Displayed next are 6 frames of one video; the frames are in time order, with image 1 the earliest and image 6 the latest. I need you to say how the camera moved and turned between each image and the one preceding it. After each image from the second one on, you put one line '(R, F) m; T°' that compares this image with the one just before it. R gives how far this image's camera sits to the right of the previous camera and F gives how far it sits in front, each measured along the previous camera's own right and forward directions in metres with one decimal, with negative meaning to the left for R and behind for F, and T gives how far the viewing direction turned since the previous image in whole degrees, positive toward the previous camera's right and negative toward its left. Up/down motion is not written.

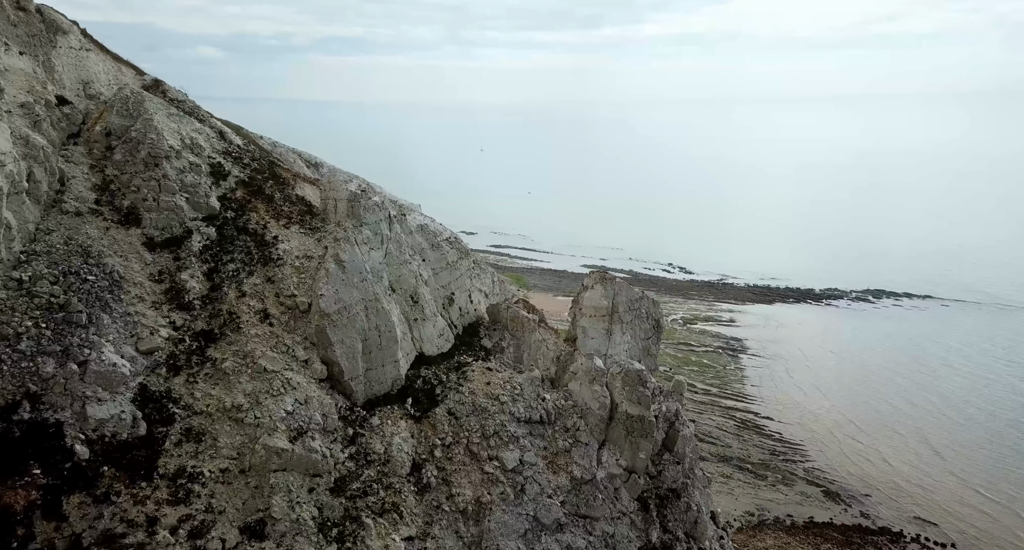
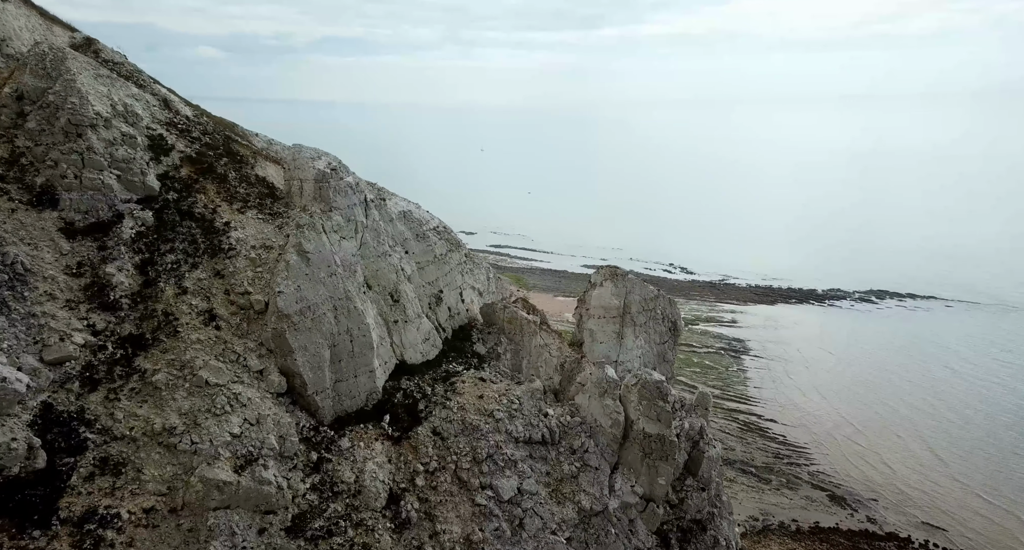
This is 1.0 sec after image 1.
(+0.1, +4.0) m; 0°
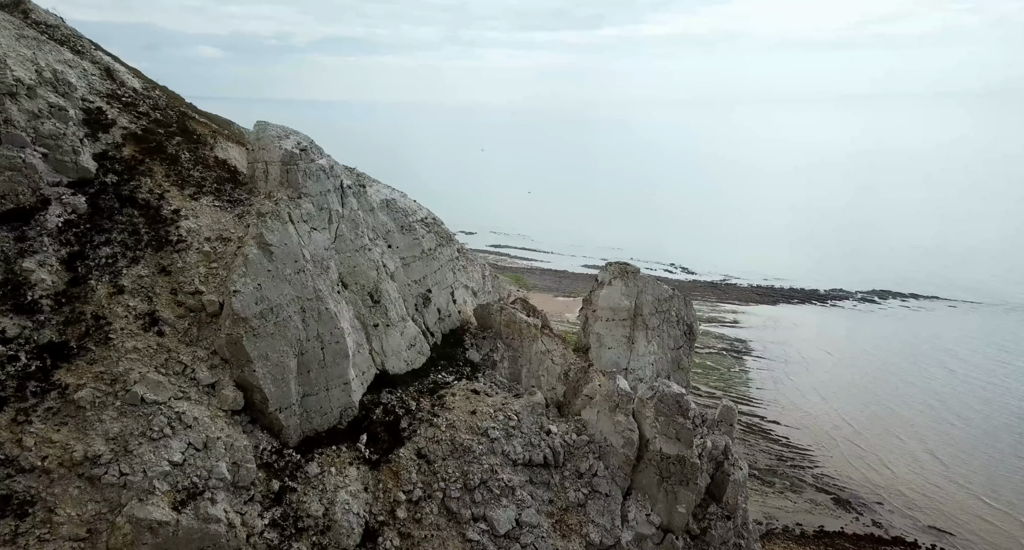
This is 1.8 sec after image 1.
(+0.1, +3.0) m; 0°
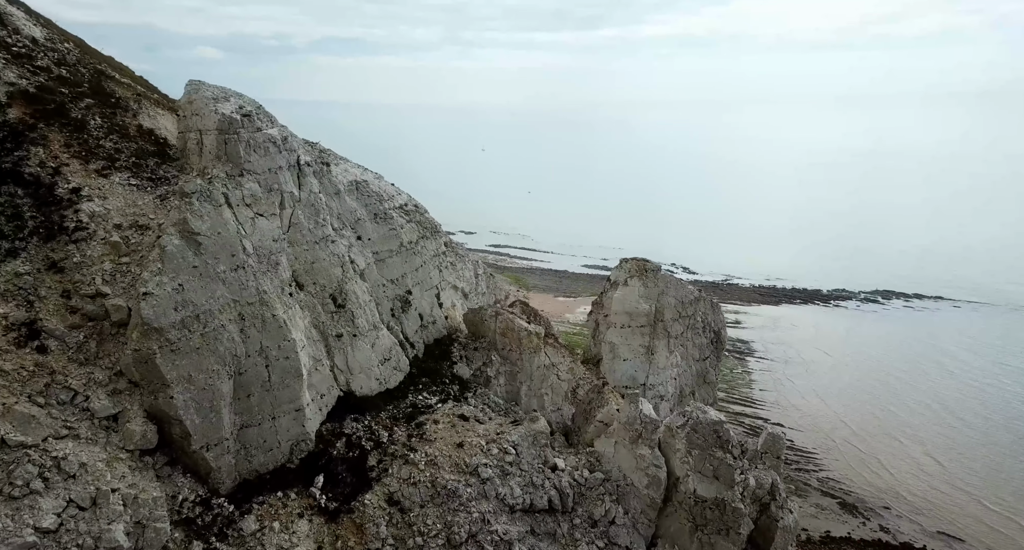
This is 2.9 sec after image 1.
(+0.1, +4.0) m; 0°
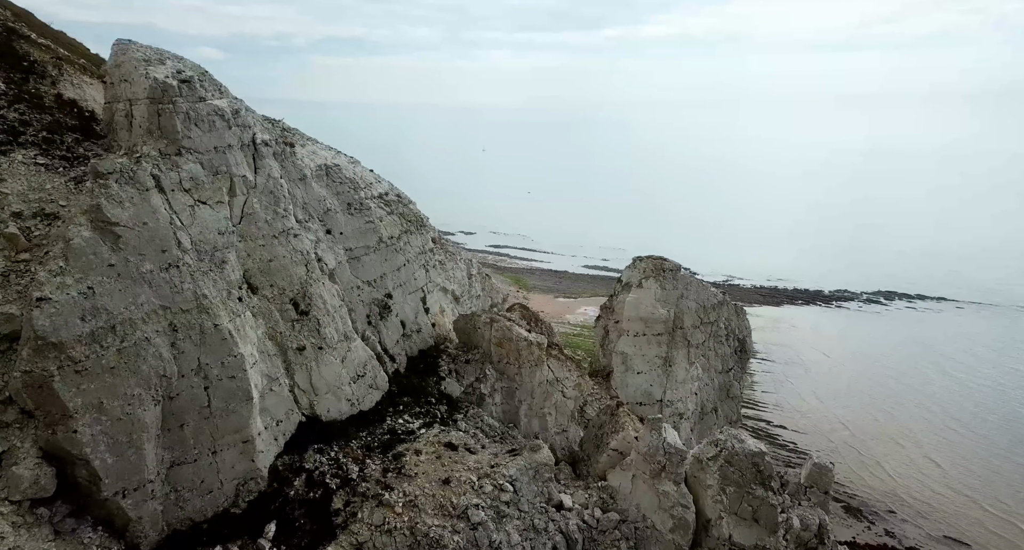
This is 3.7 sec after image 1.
(+0.1, +2.8) m; 0°
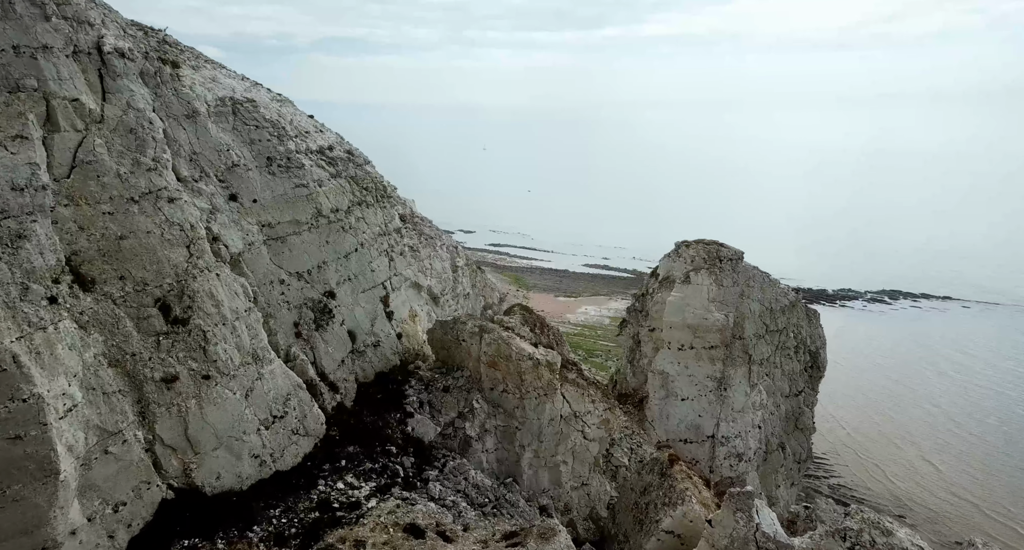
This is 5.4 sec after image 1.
(0.0, +5.2) m; 0°
